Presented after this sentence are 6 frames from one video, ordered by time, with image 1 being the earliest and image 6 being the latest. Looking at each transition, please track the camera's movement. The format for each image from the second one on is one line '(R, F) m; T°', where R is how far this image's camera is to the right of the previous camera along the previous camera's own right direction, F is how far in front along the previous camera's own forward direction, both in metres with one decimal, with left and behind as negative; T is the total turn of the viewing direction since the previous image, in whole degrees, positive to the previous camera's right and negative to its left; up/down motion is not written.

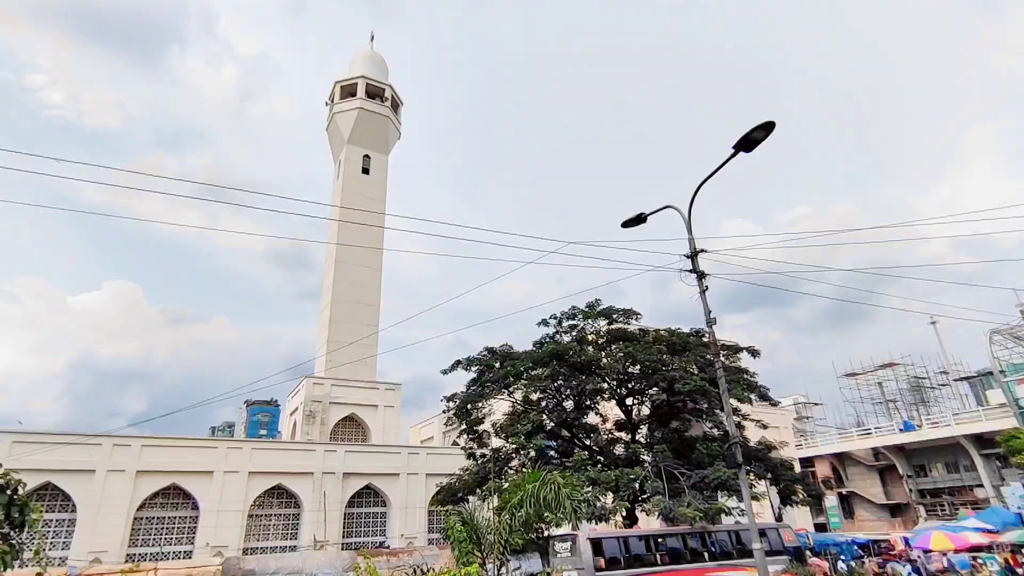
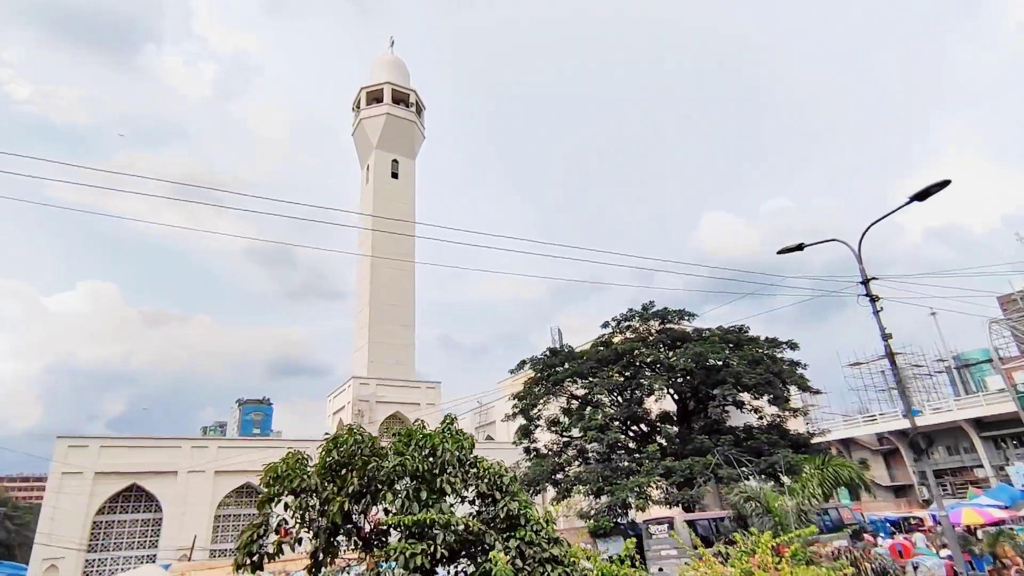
(-2.6, -1.1) m; +2°
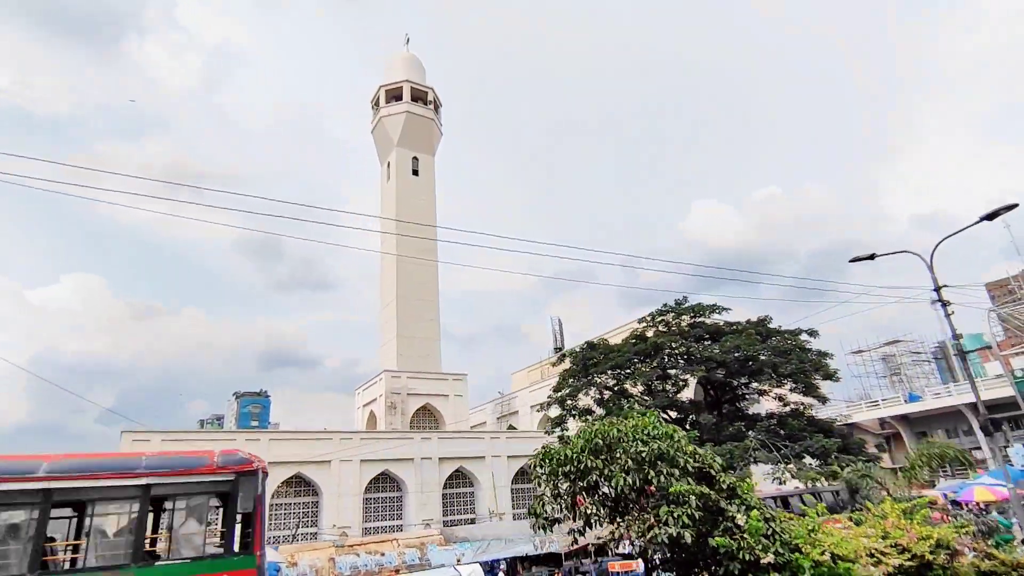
(-1.7, -0.9) m; +1°
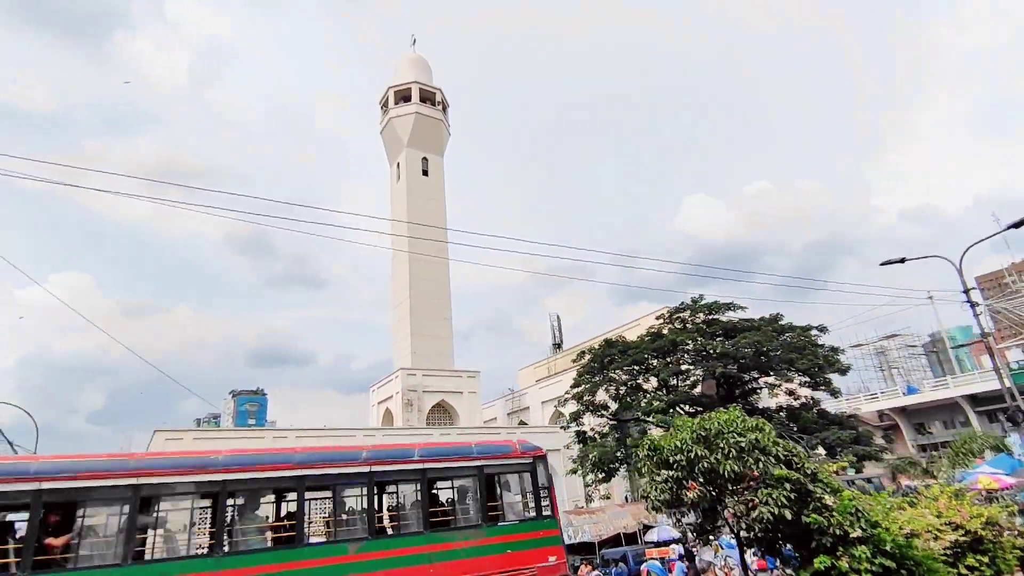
(-1.0, -0.5) m; +1°
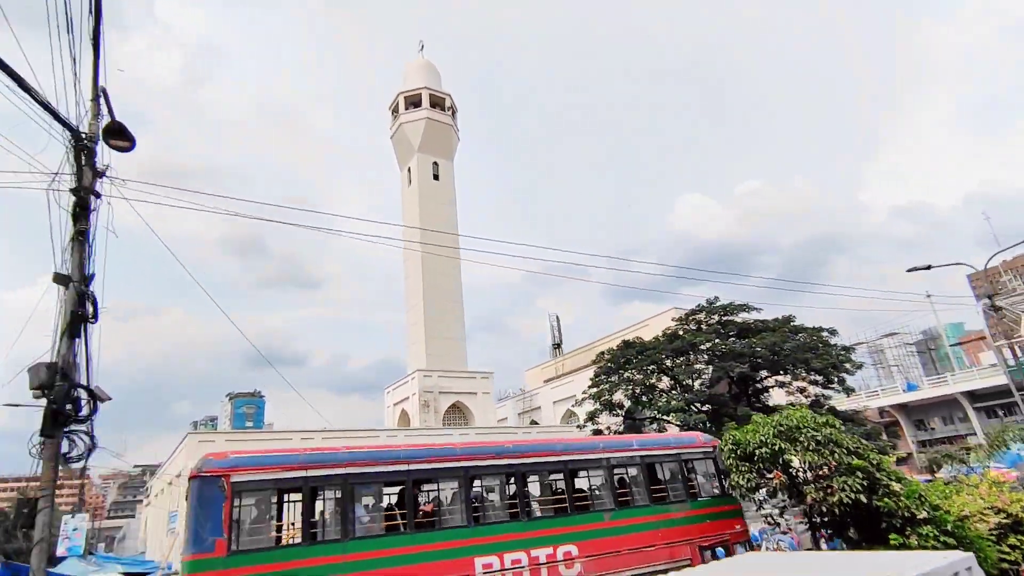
(-1.0, -0.6) m; +1°
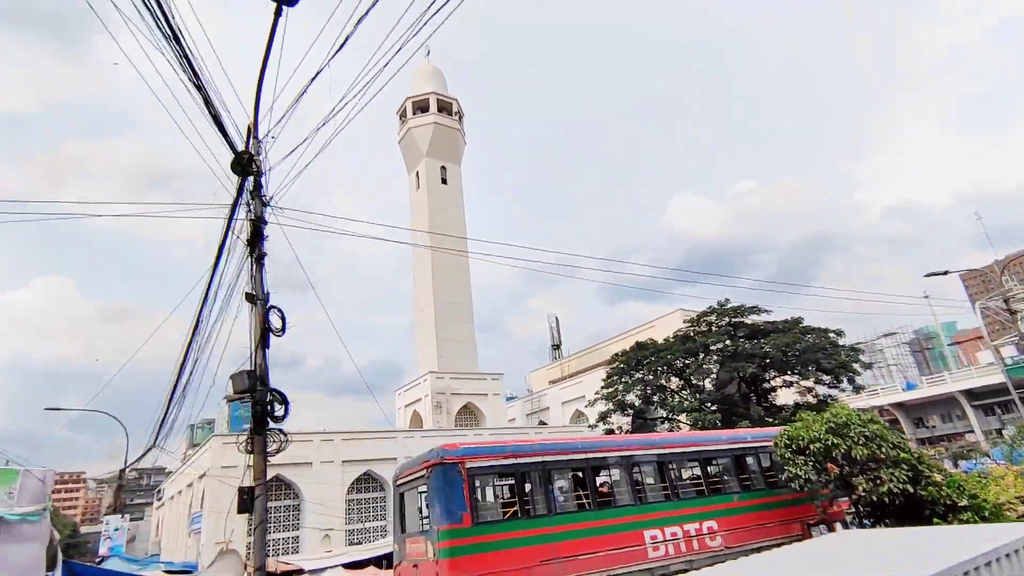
(-0.8, -0.5) m; +1°
